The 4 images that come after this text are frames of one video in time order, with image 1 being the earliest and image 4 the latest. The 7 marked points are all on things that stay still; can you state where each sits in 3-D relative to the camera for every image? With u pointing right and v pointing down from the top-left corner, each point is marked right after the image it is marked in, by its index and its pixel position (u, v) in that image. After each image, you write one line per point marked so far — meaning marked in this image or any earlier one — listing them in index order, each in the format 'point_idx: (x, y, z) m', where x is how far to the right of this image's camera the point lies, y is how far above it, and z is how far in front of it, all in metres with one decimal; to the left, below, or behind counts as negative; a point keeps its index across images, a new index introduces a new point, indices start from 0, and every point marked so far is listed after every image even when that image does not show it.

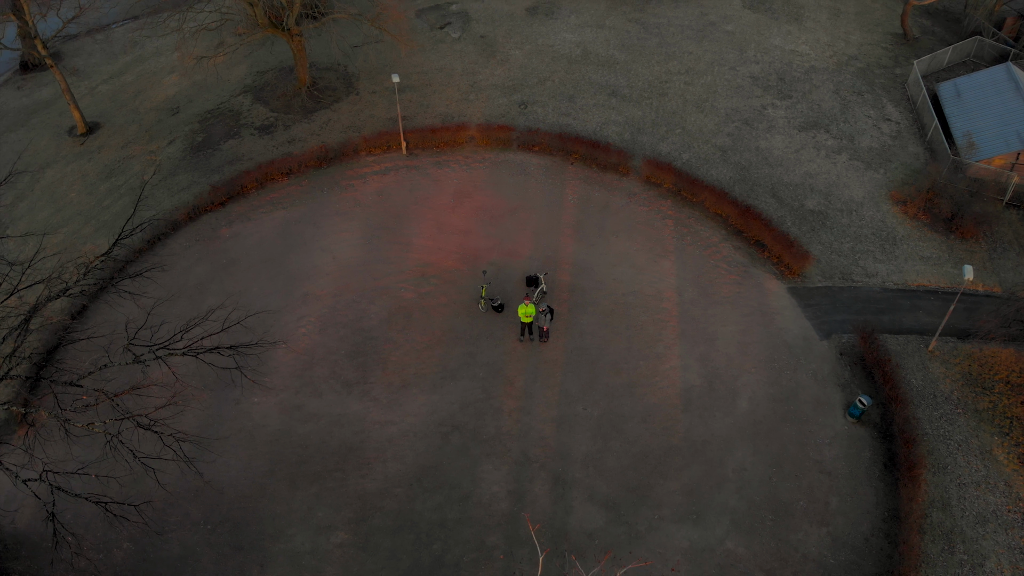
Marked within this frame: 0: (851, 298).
0: (+10.5, -0.3, +19.3) m
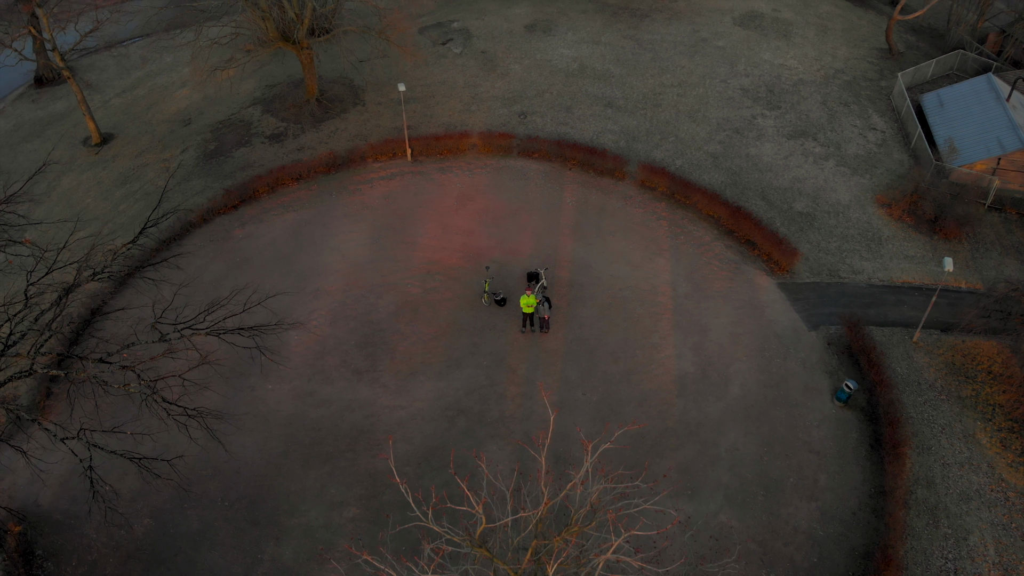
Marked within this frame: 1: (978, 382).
0: (+10.6, -0.2, +20.1) m
1: (+13.5, -2.7, +17.8) m
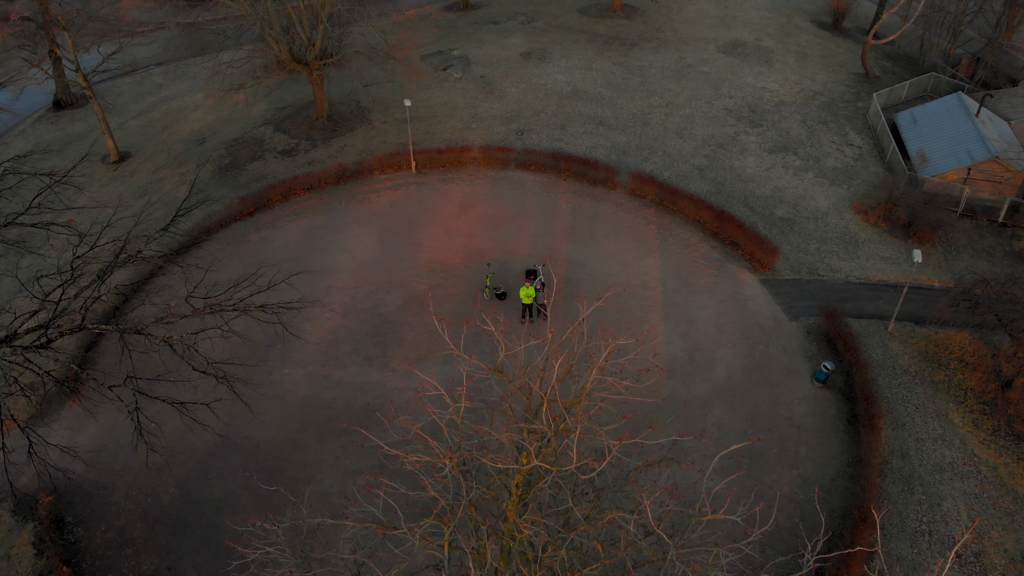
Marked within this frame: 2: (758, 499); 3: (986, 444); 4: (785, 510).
0: (+10.6, 0.0, +21.5) m
1: (+13.5, -2.4, +19.0) m
2: (+5.9, -5.1, +15.0) m
3: (+13.0, -4.3, +17.0) m
4: (+6.5, -5.3, +14.9) m
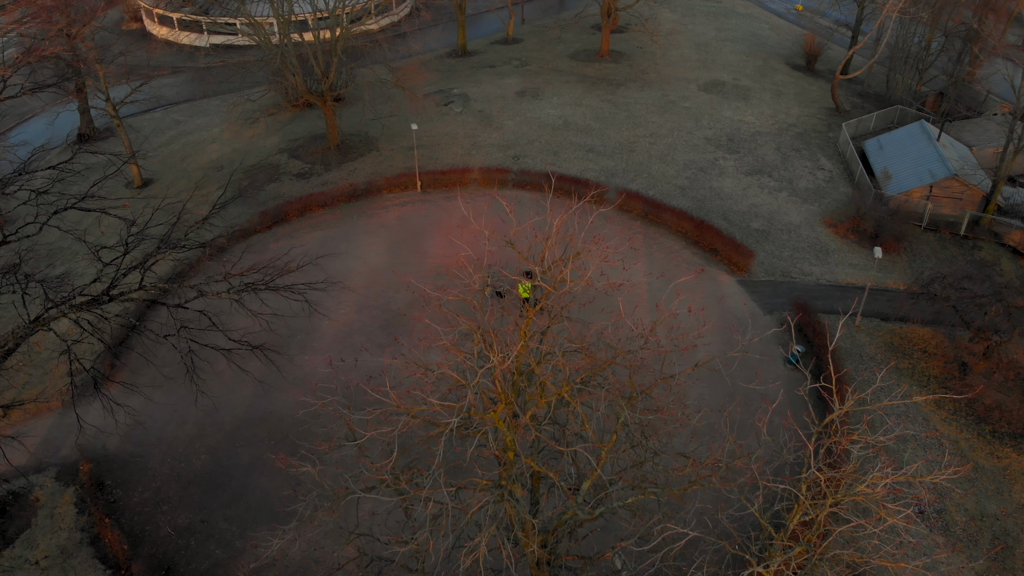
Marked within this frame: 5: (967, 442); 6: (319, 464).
0: (+10.5, 0.0, +23.4) m
1: (+13.4, -2.2, +20.8) m
2: (+6.0, -4.6, +16.5) m
3: (+13.0, -3.9, +18.6) m
4: (+6.6, -4.8, +16.4) m
5: (+13.2, -4.4, +18.1) m
6: (-5.0, -4.5, +15.9) m
